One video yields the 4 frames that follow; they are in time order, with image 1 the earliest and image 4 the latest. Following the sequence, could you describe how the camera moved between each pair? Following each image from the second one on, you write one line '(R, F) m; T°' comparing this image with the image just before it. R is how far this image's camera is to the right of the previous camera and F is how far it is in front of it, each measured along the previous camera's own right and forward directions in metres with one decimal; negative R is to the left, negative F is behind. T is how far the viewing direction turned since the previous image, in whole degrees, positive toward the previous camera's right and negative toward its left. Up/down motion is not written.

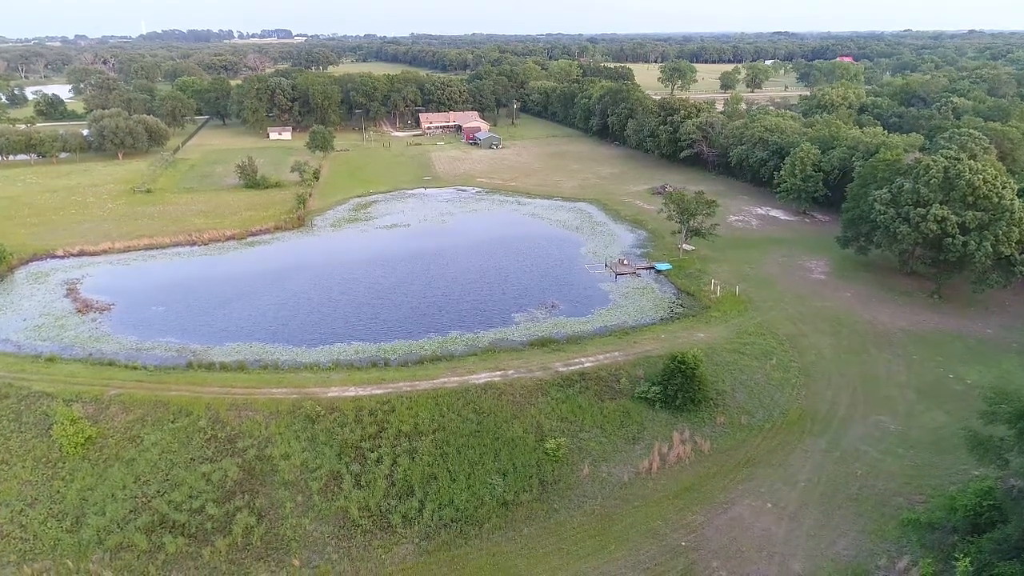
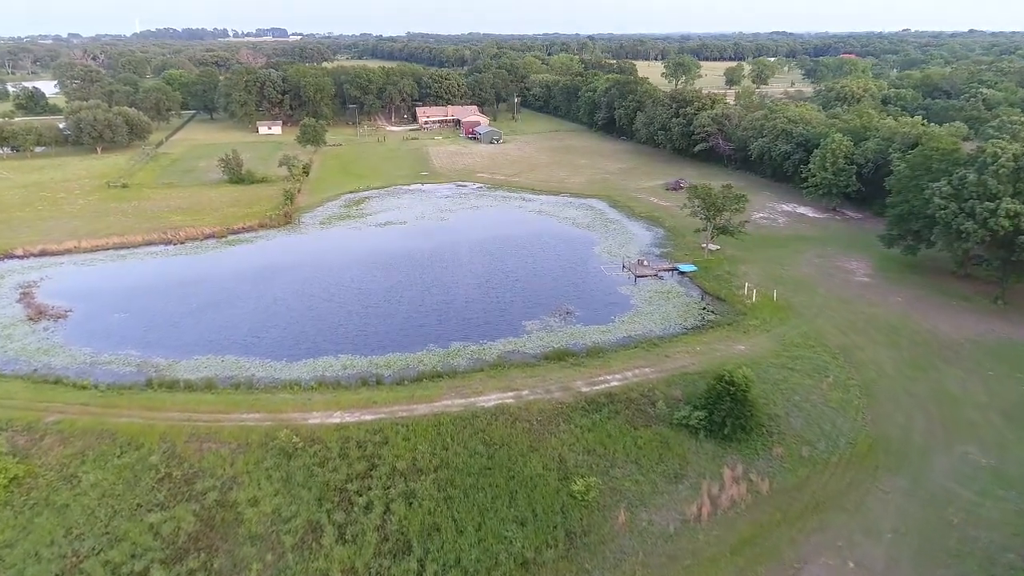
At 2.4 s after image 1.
(-0.5, +3.3) m; 0°
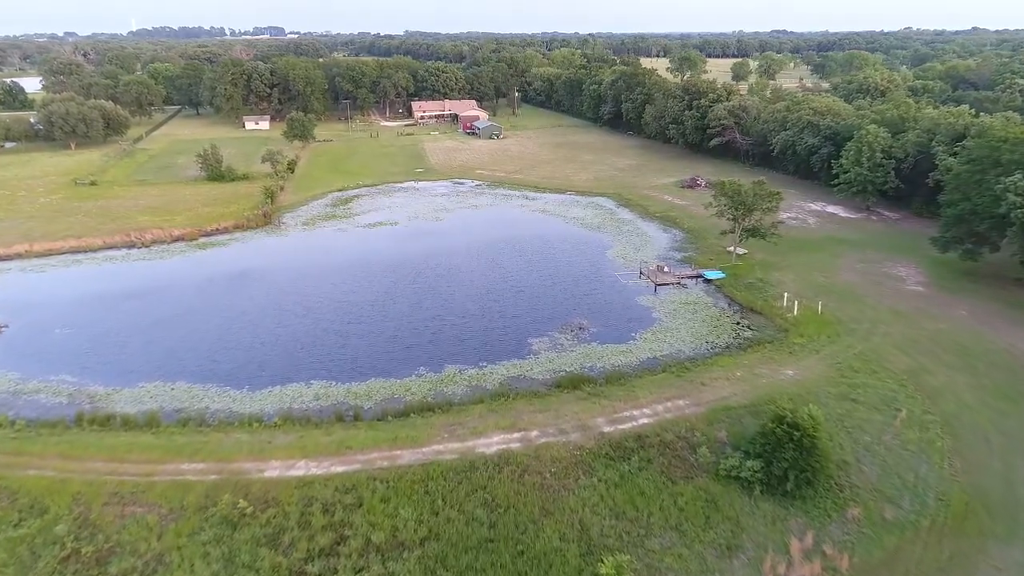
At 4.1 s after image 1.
(-0.2, +3.5) m; 0°
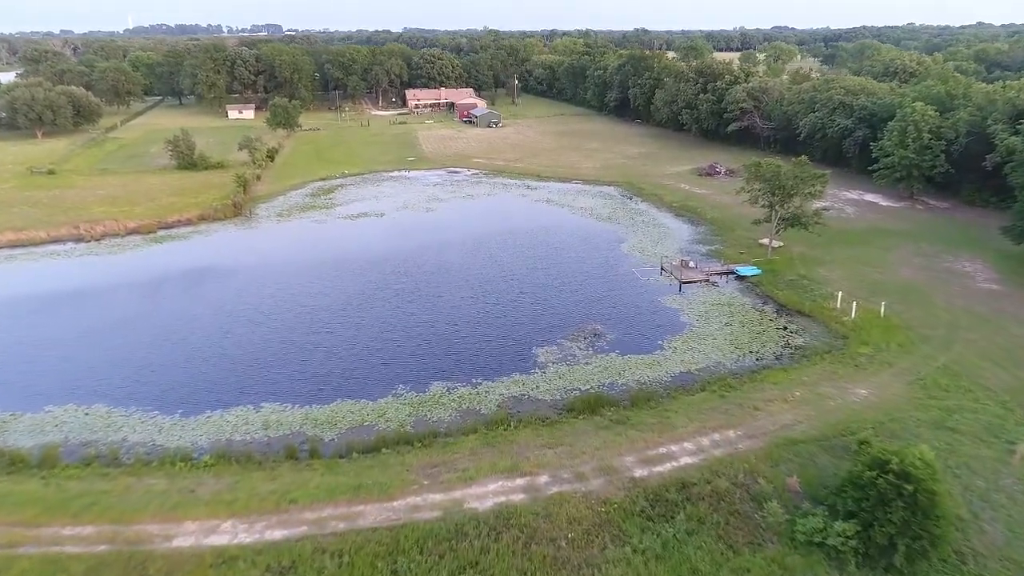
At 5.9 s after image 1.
(0.0, +3.7) m; 0°
